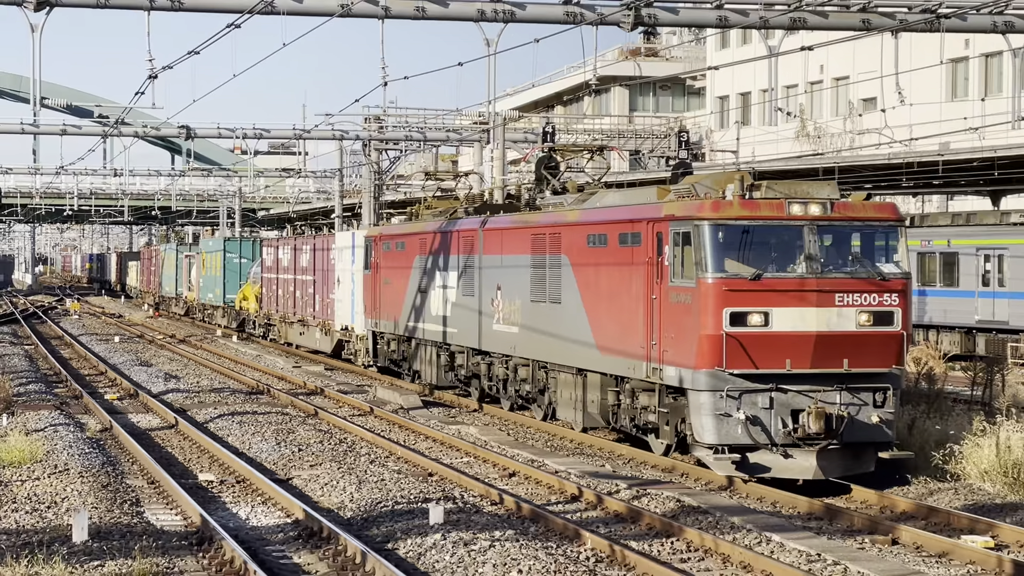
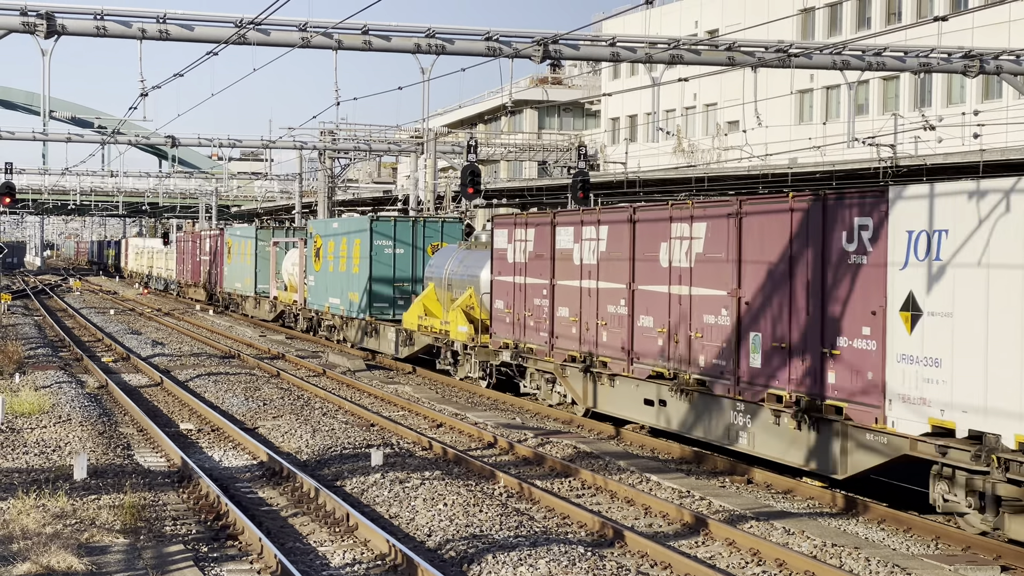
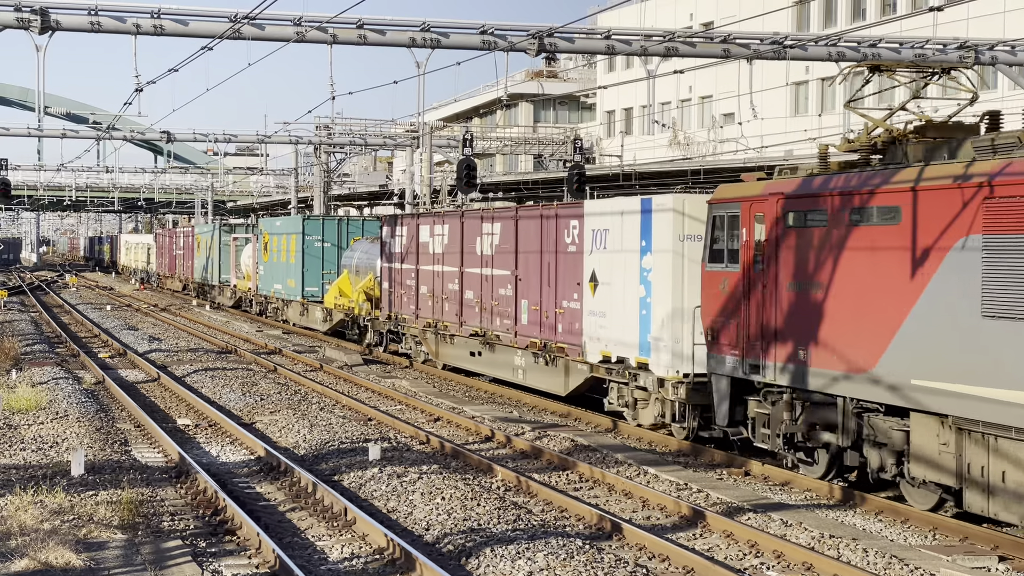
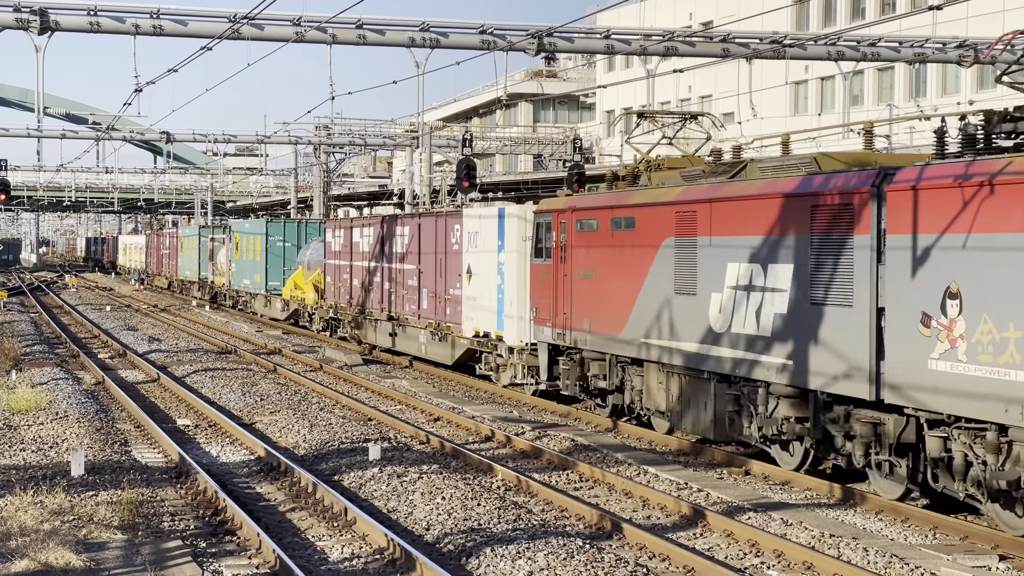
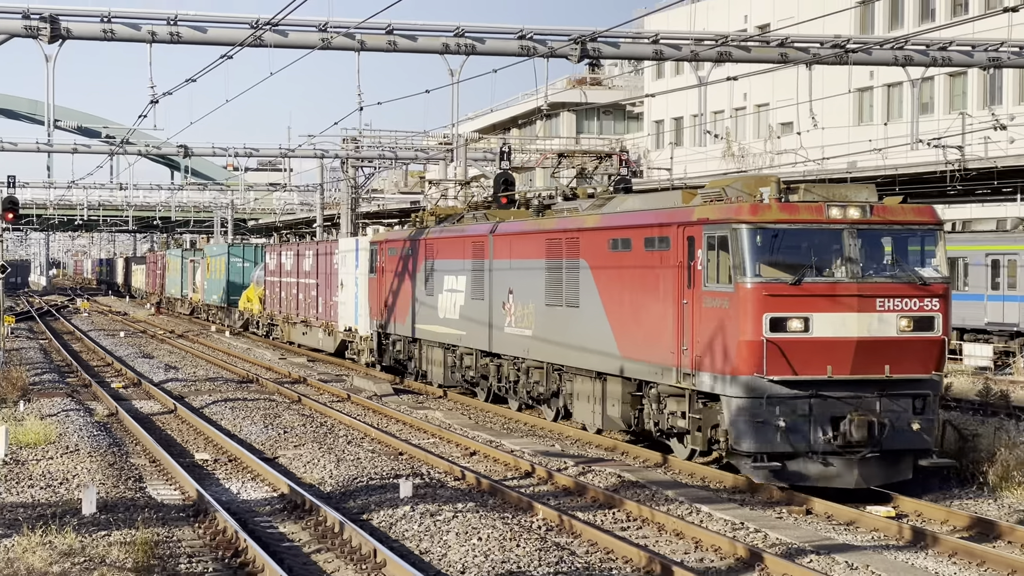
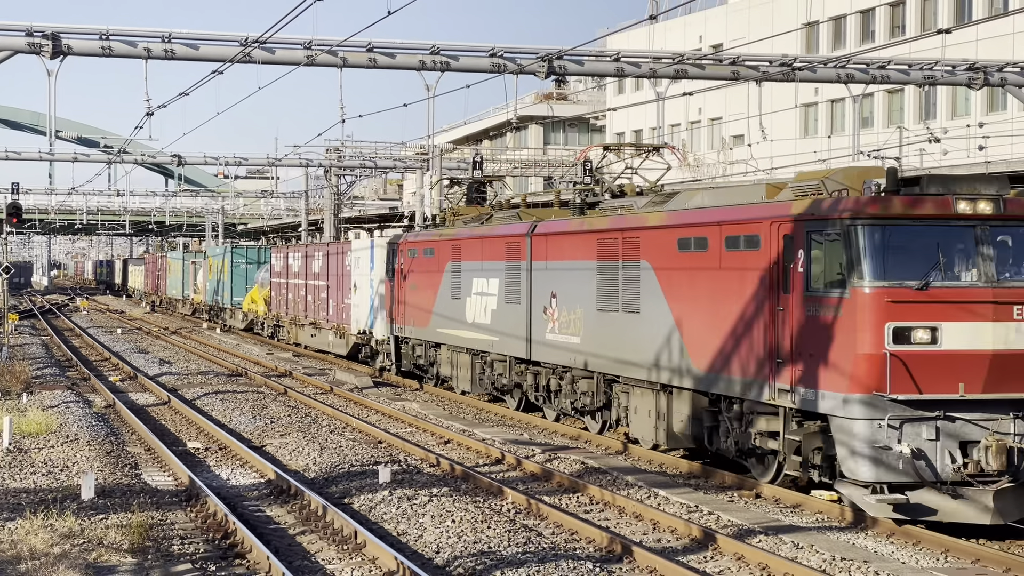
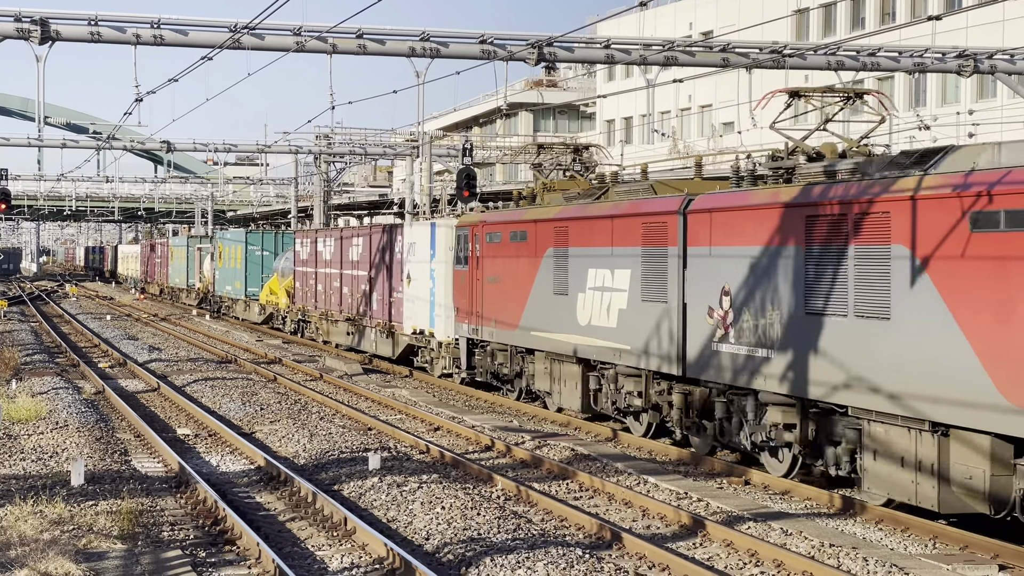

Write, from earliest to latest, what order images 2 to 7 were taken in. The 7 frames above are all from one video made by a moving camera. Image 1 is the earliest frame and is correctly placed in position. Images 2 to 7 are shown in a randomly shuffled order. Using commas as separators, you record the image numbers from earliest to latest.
5, 6, 7, 4, 3, 2
